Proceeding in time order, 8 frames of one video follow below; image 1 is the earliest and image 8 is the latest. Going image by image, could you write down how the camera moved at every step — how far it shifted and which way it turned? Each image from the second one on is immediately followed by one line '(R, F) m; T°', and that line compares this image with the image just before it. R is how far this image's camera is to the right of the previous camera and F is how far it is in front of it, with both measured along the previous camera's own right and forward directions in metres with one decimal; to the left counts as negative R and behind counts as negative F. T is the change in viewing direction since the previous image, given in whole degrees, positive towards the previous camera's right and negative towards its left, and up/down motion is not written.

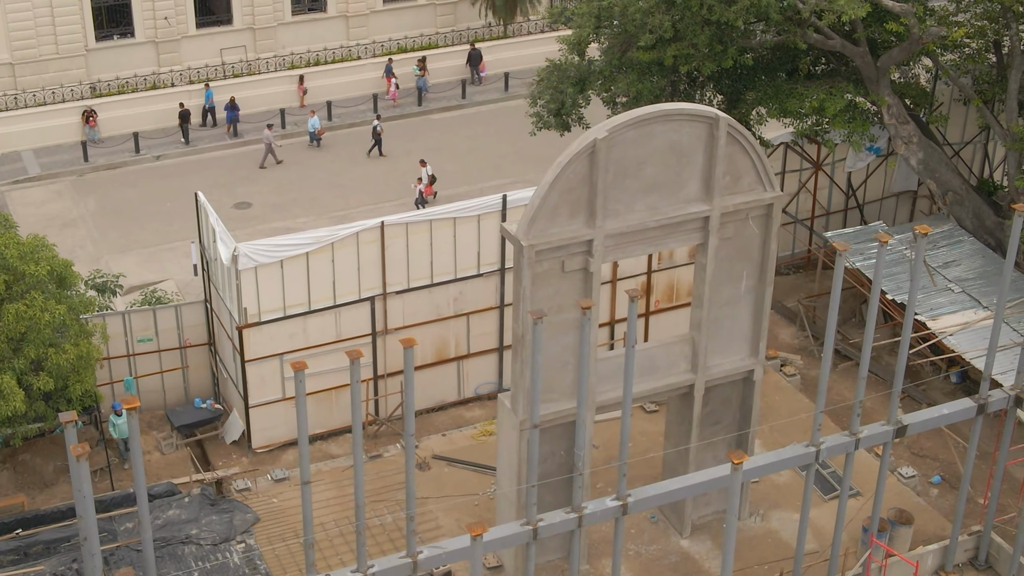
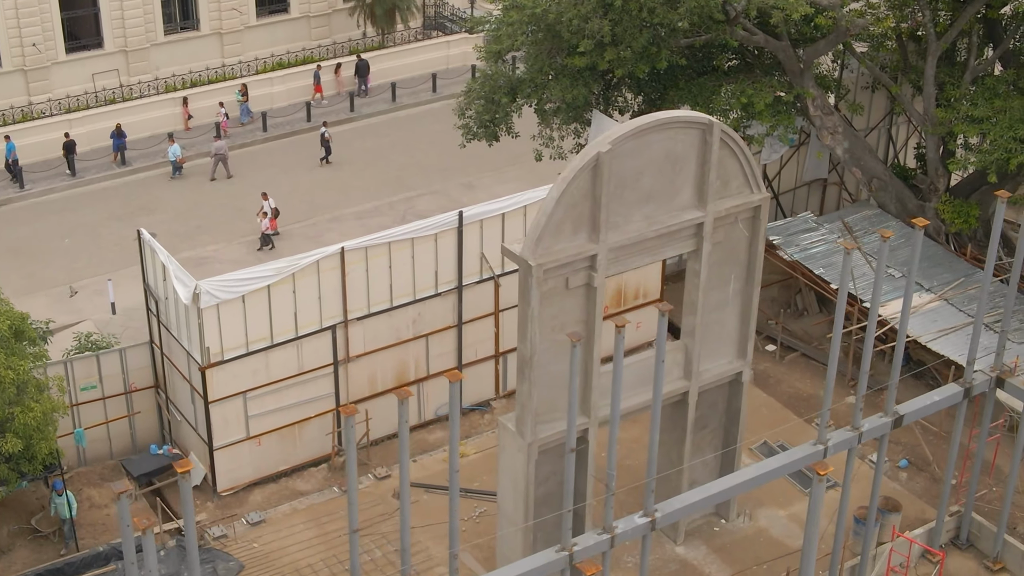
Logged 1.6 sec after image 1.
(-2.6, +0.6) m; +7°
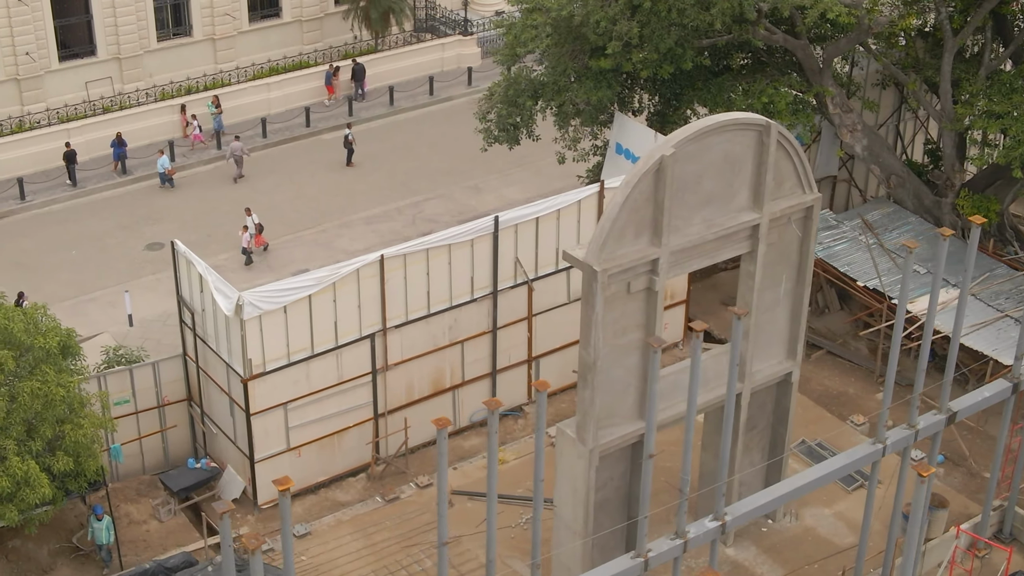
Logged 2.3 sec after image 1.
(-1.5, +0.2) m; +2°
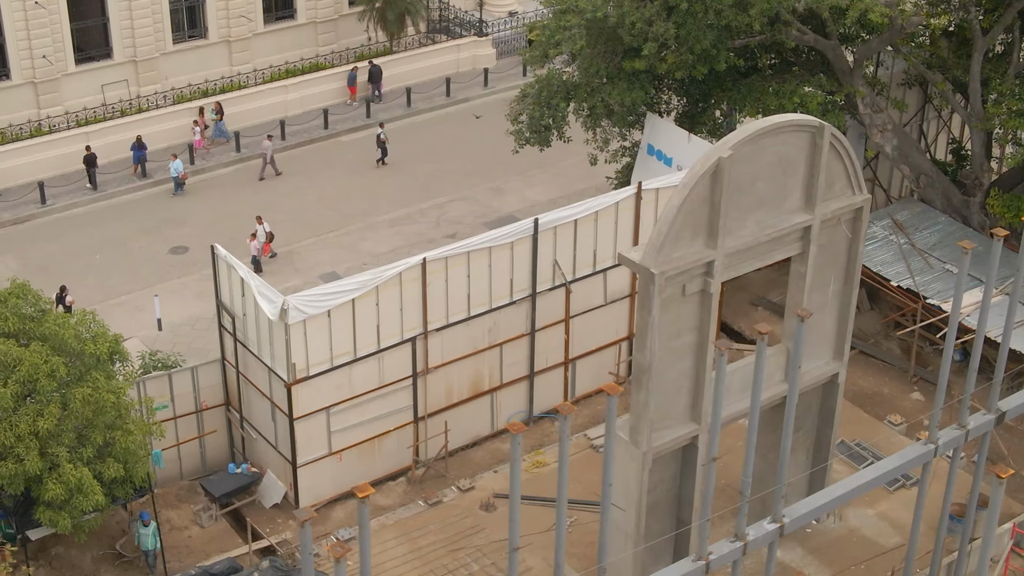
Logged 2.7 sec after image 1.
(-0.9, +0.1) m; +1°
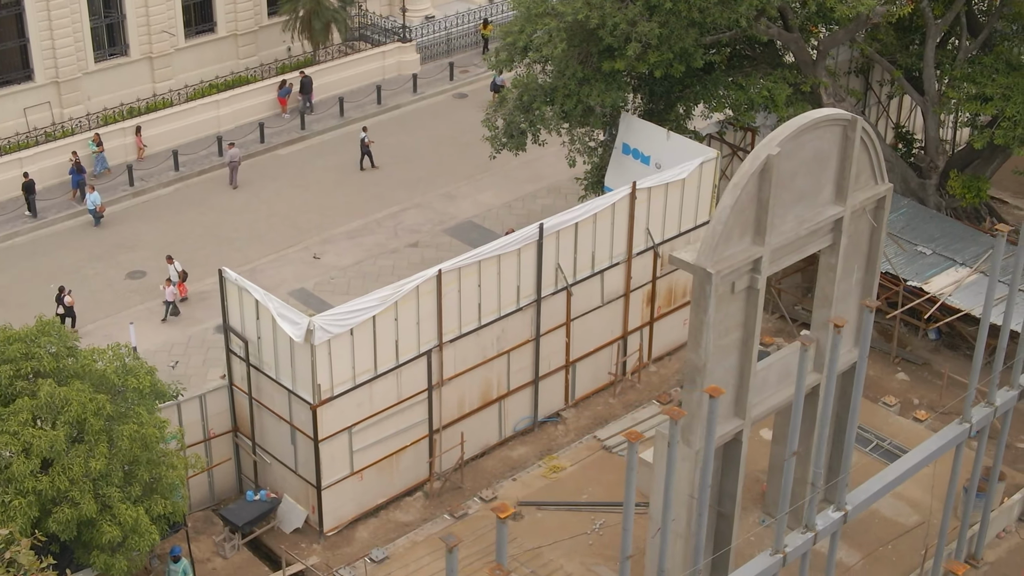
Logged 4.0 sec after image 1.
(-2.7, +0.2) m; +6°
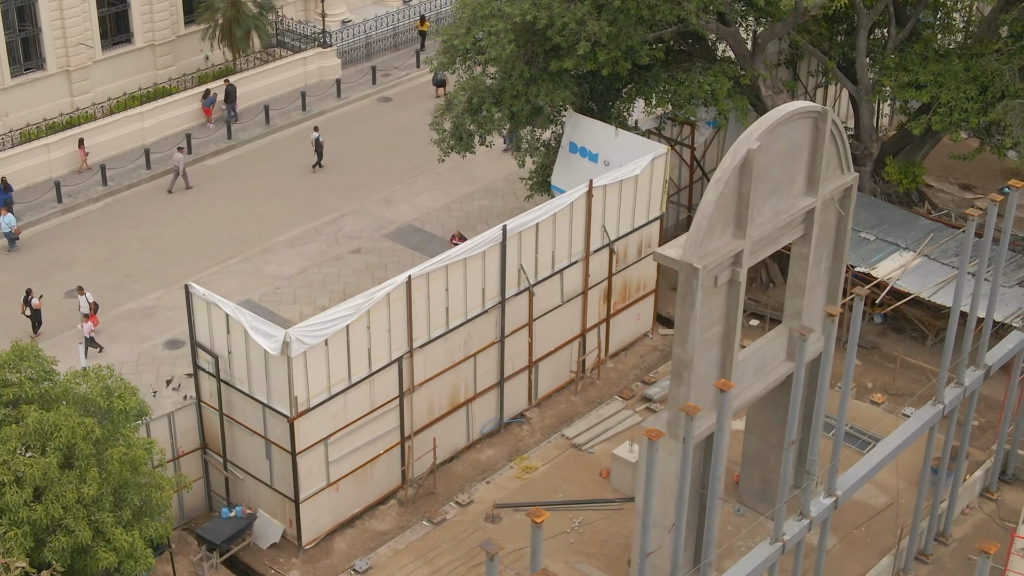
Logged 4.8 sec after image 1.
(-1.3, +0.1) m; +4°
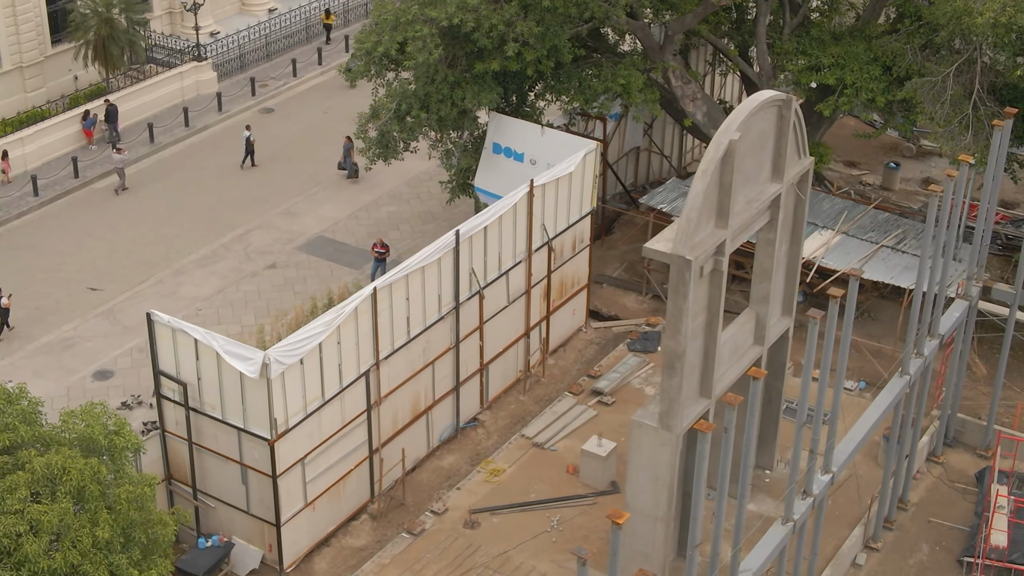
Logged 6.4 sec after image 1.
(-2.4, +0.2) m; +7°
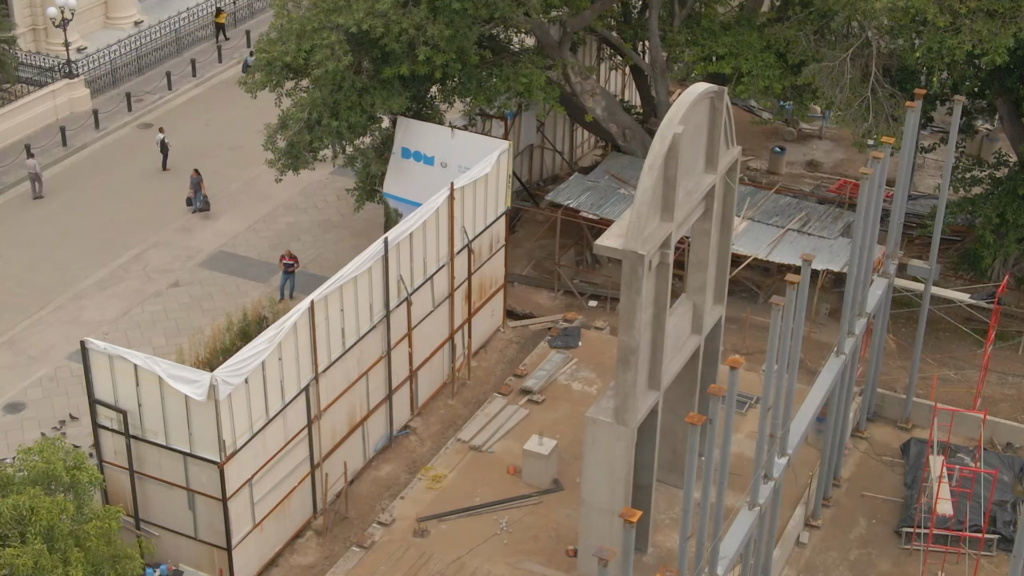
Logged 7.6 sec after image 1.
(-1.5, +0.2) m; +6°
